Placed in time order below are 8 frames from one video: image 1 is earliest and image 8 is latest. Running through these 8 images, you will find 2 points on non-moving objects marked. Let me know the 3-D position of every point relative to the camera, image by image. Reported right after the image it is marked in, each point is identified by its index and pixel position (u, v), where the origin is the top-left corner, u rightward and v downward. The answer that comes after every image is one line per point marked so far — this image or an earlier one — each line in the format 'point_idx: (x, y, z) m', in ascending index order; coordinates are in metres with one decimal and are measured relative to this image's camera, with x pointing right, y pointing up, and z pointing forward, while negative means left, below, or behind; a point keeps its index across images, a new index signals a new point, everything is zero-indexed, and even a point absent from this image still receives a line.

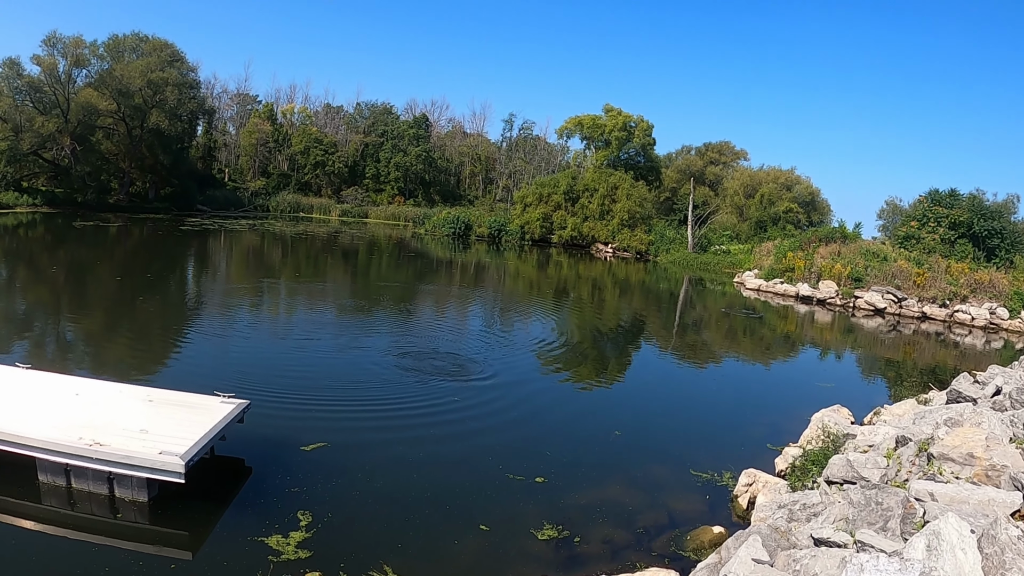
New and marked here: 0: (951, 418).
0: (+6.1, -1.8, +8.6) m
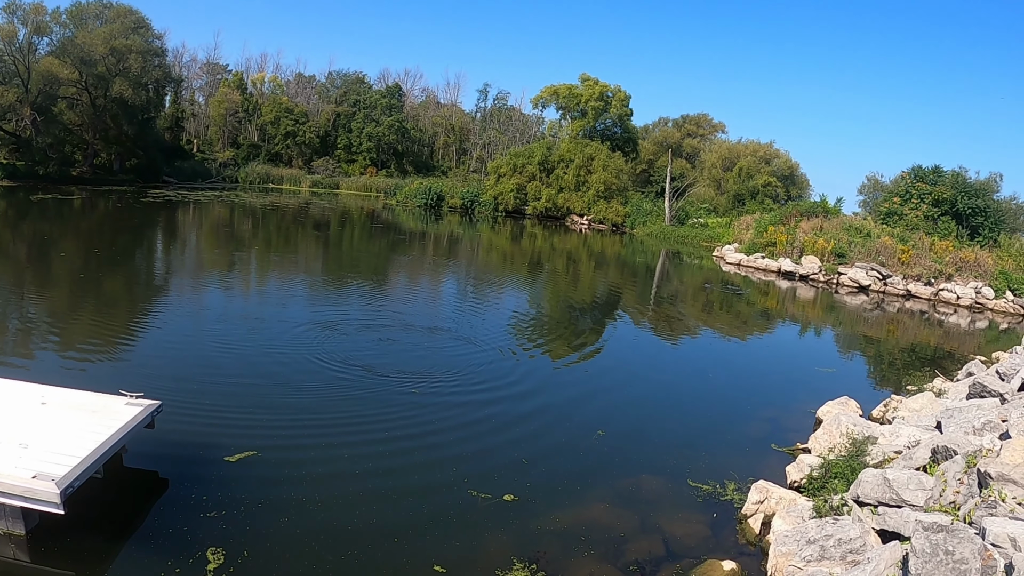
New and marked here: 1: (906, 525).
0: (+5.7, -1.6, +7.5) m
1: (+3.7, -2.2, +5.9) m
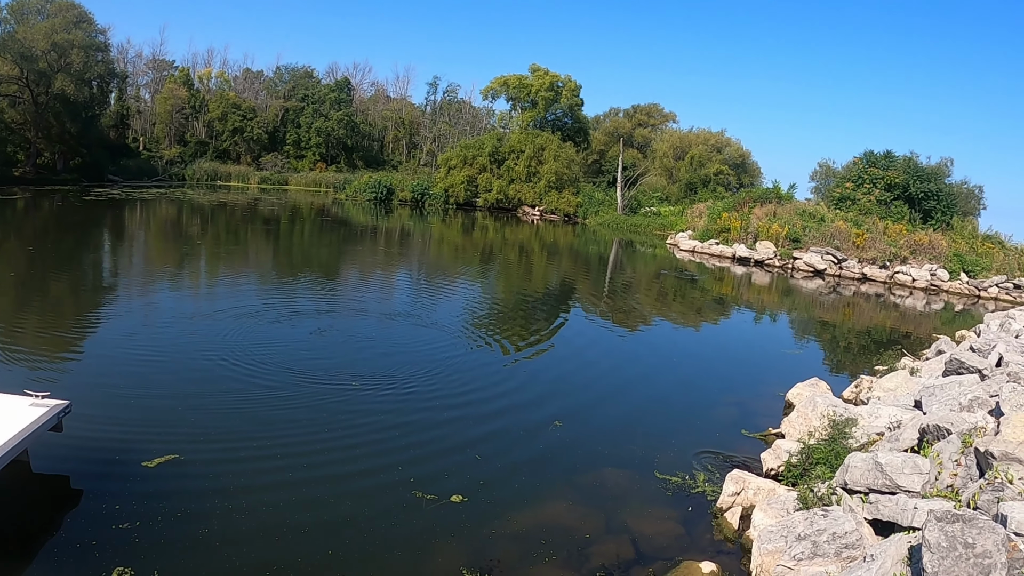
0: (+5.2, -1.2, +7.0) m
1: (+3.3, -1.9, +5.4) m
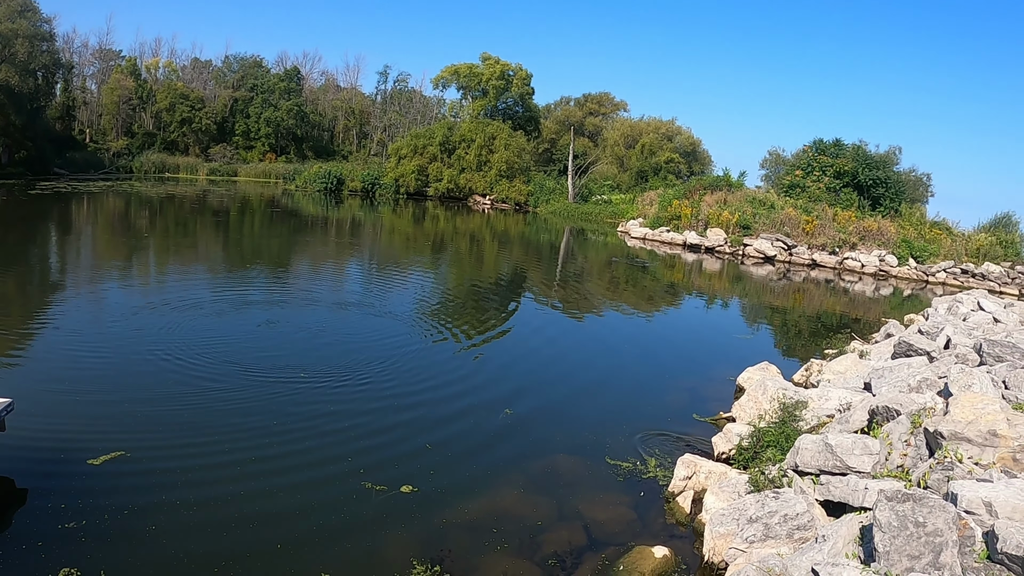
0: (+4.6, -1.0, +7.1) m
1: (+2.9, -1.8, +5.4) m
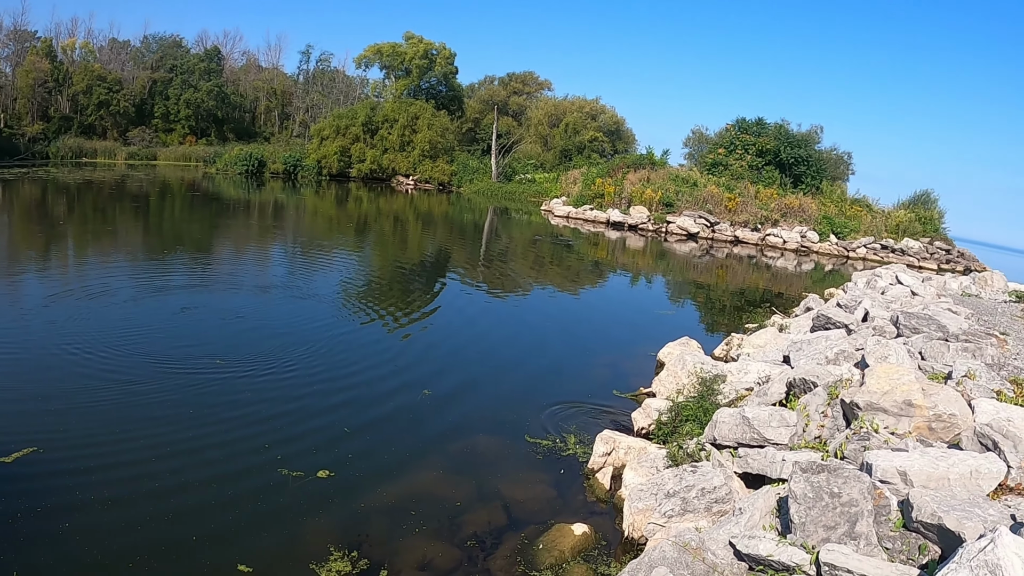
0: (+3.8, -0.7, +7.2) m
1: (+2.2, -1.5, +5.3) m
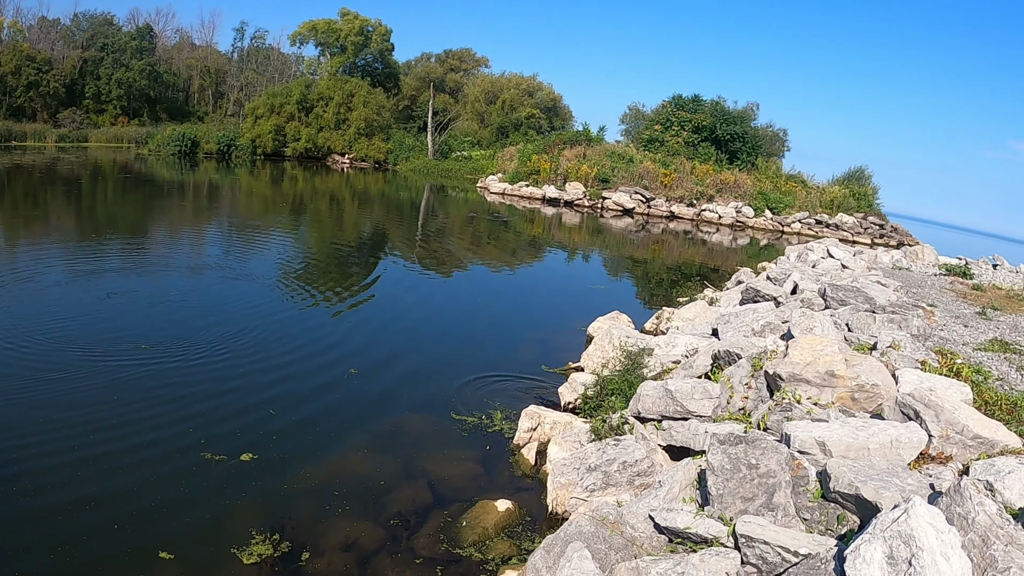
0: (+3.0, -0.4, +7.2) m
1: (+1.6, -1.3, +5.3) m
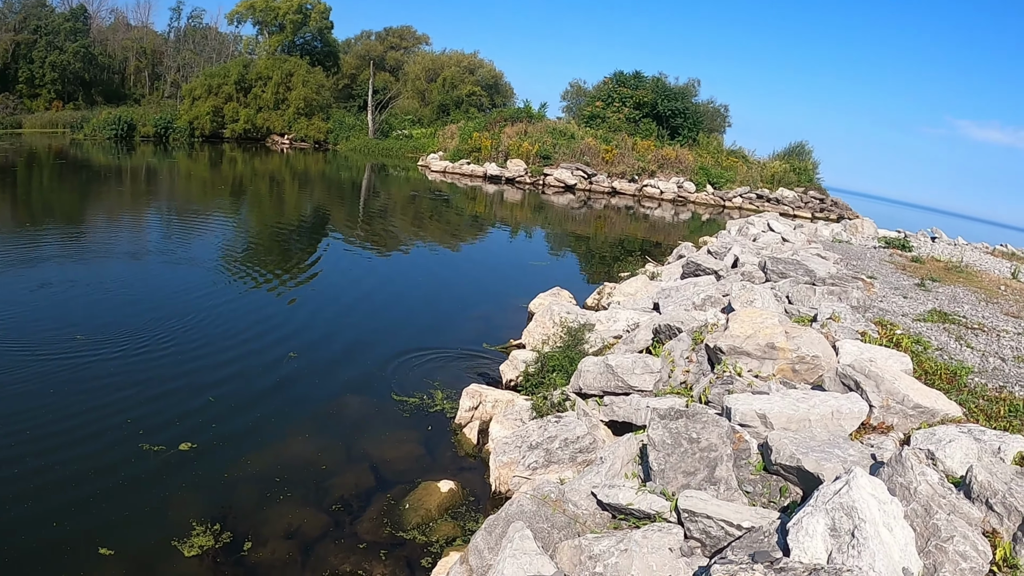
0: (+2.4, -0.1, +7.3) m
1: (+1.1, -1.1, +5.2) m
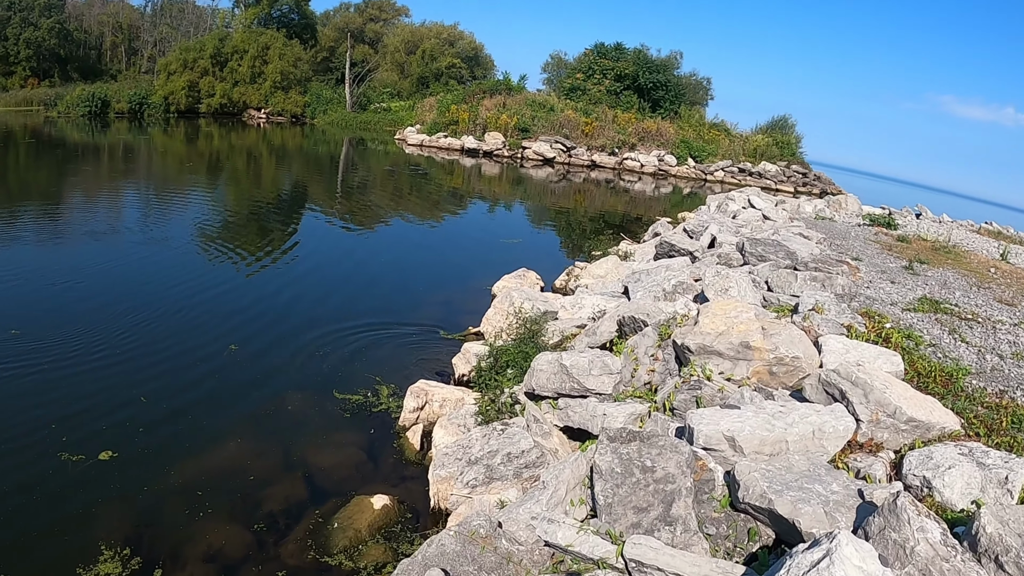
0: (+2.0, +0.1, +6.7) m
1: (+0.7, -1.0, +4.7) m
